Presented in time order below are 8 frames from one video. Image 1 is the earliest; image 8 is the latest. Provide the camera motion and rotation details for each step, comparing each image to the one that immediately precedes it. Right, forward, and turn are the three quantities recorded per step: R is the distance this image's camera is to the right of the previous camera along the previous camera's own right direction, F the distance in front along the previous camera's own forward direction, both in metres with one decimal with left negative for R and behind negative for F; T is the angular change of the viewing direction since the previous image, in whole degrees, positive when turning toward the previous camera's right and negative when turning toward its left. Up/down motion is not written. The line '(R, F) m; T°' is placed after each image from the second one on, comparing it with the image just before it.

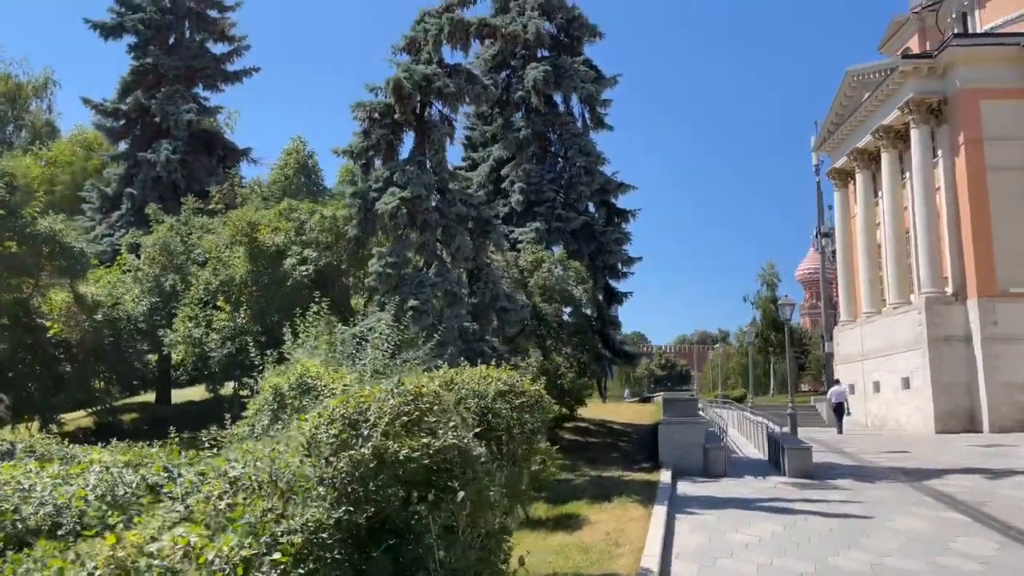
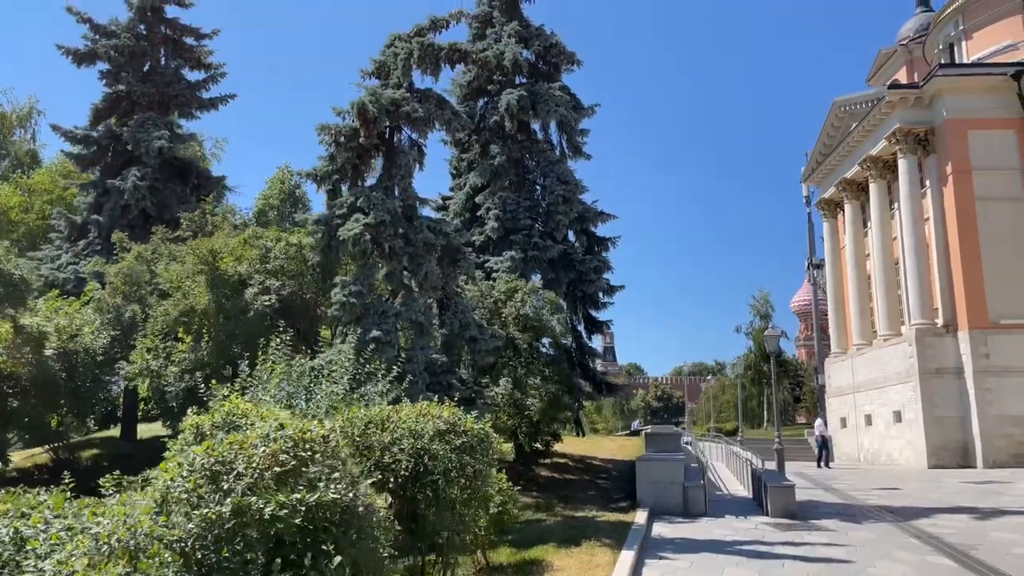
(+0.5, +0.6) m; 0°
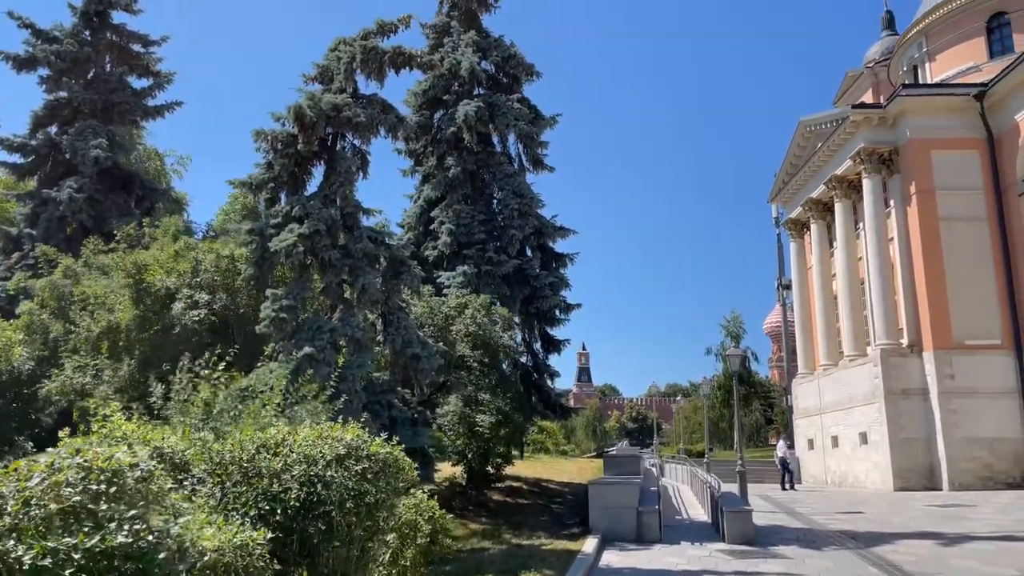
(+0.6, +0.7) m; +2°
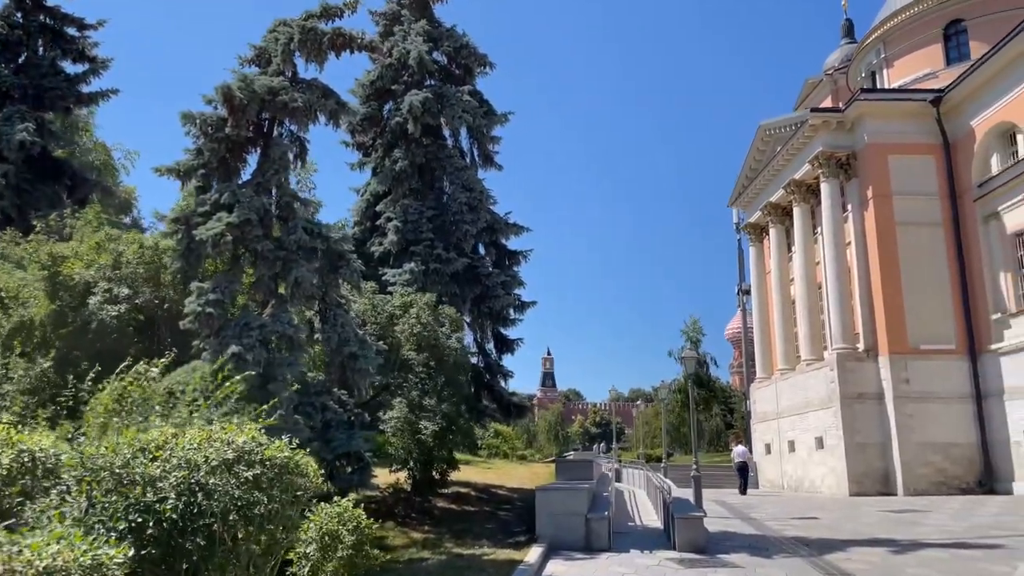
(+0.4, +0.6) m; +3°
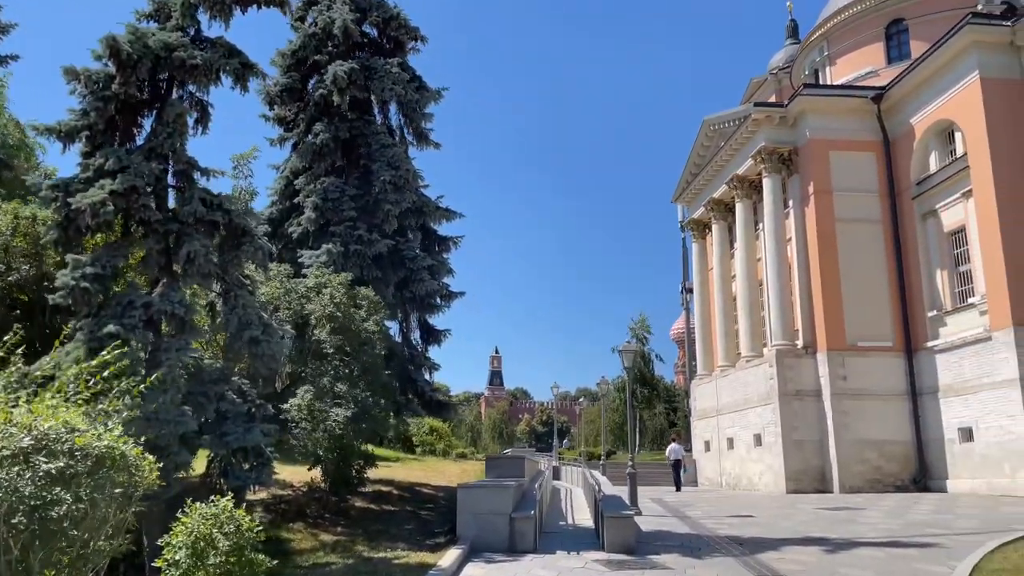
(+0.5, +1.0) m; +4°
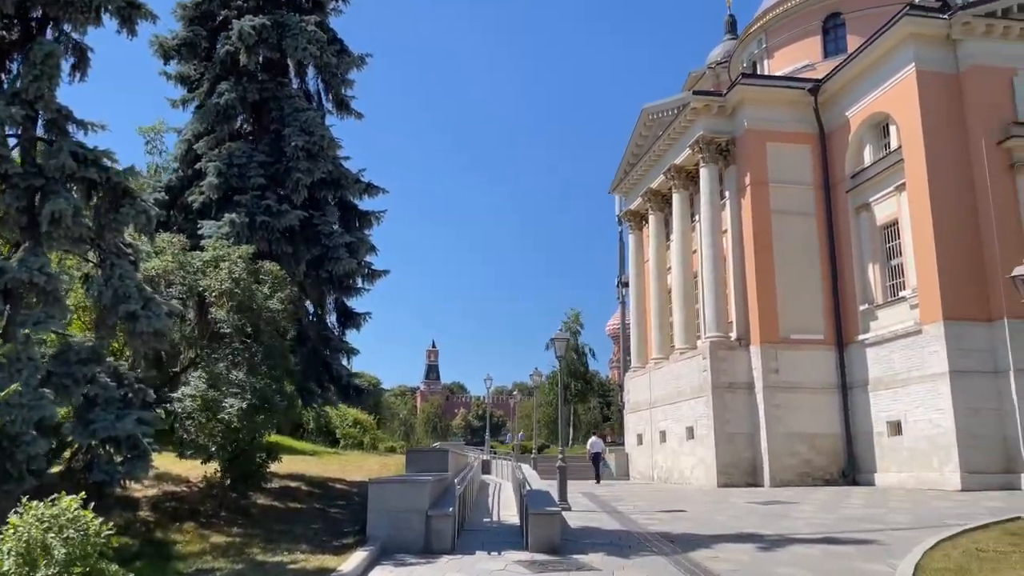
(+0.3, +1.1) m; +5°
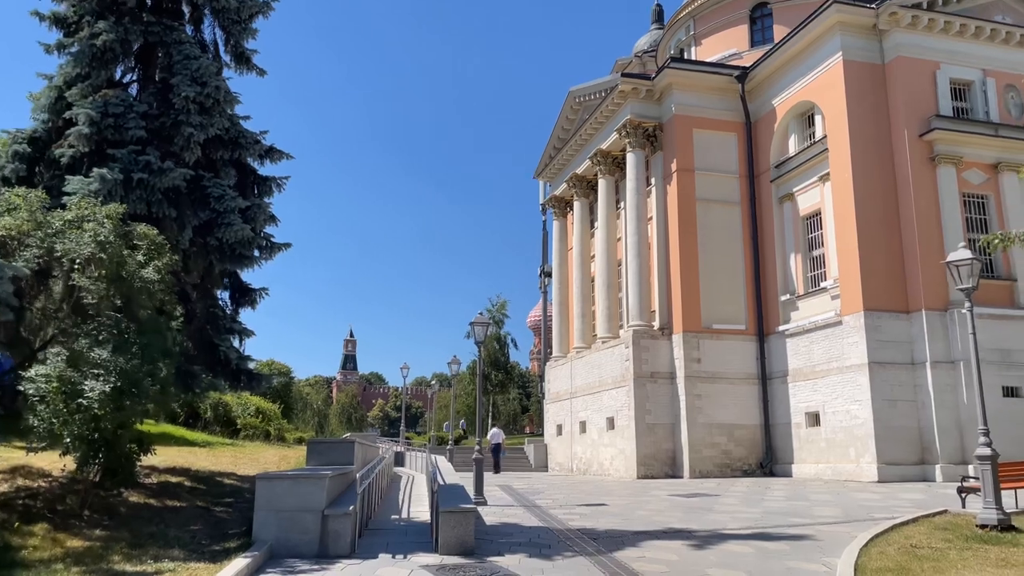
(+0.1, +1.3) m; +6°
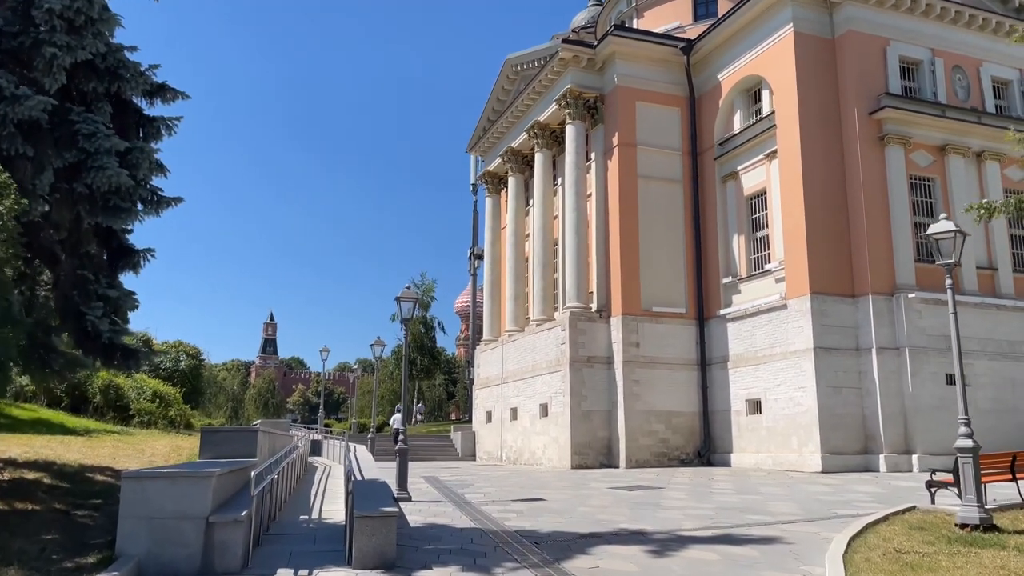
(-0.1, +1.9) m; +5°
